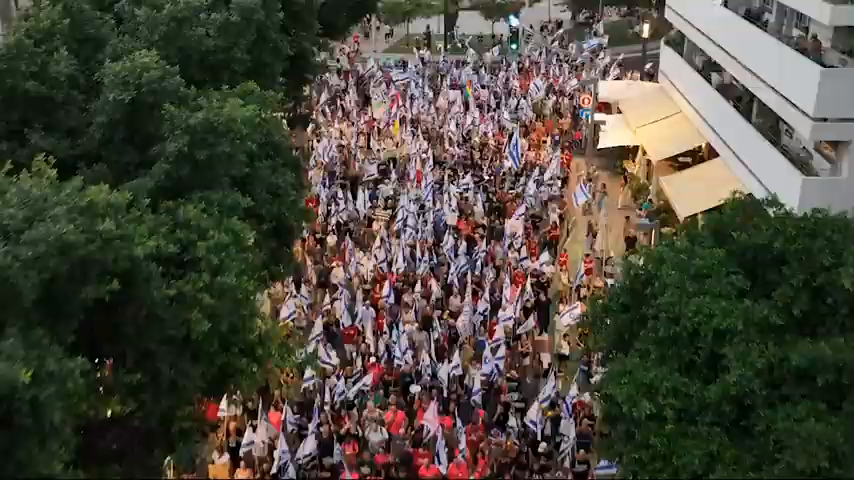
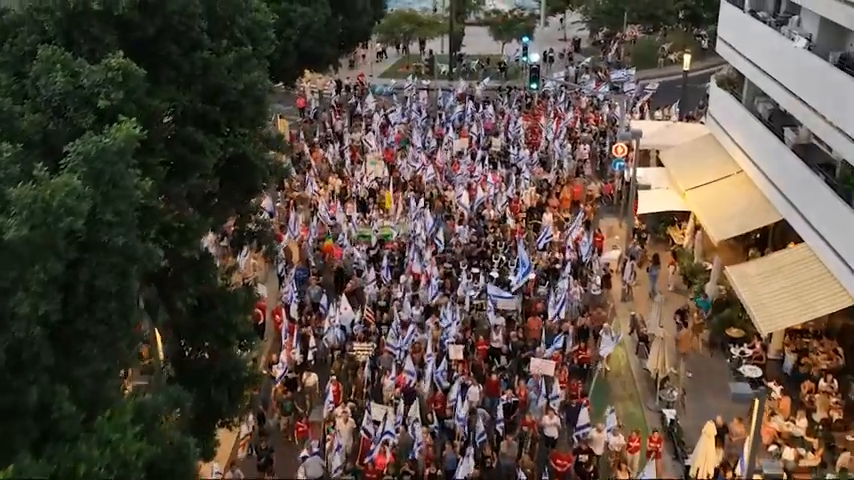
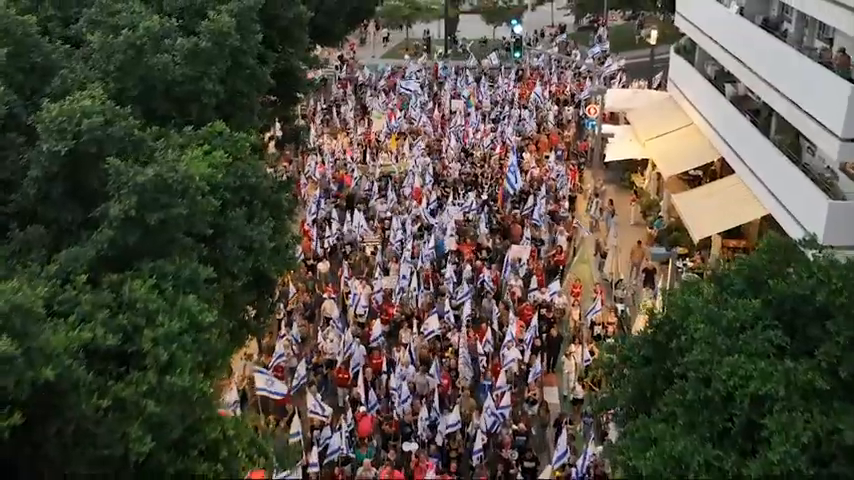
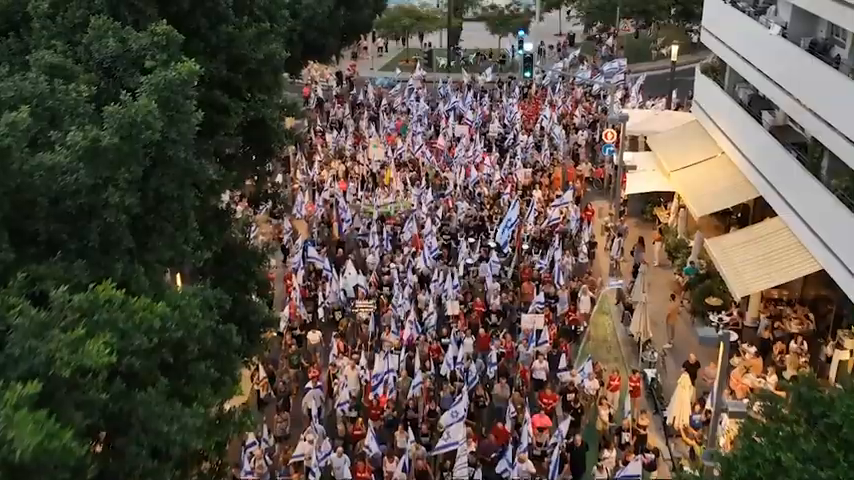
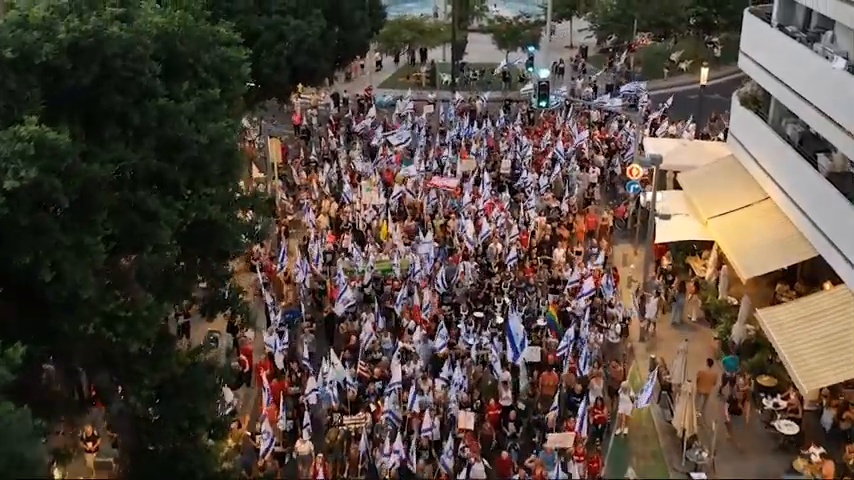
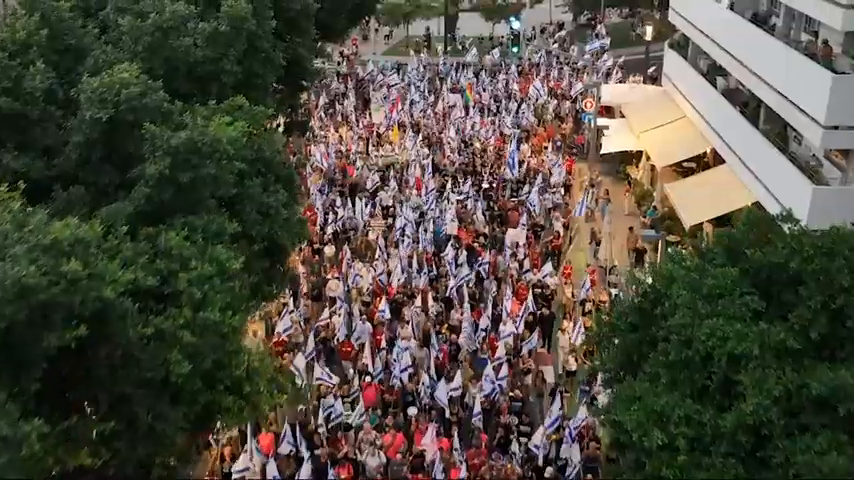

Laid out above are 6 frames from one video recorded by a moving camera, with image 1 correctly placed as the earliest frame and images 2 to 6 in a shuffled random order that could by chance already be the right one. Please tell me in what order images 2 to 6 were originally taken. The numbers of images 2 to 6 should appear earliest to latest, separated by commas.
6, 3, 4, 2, 5
